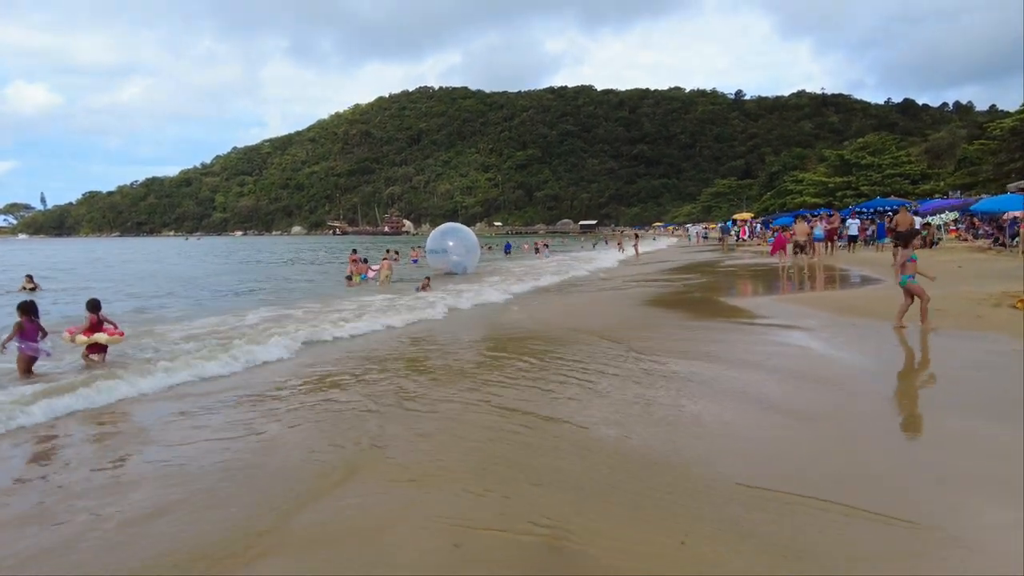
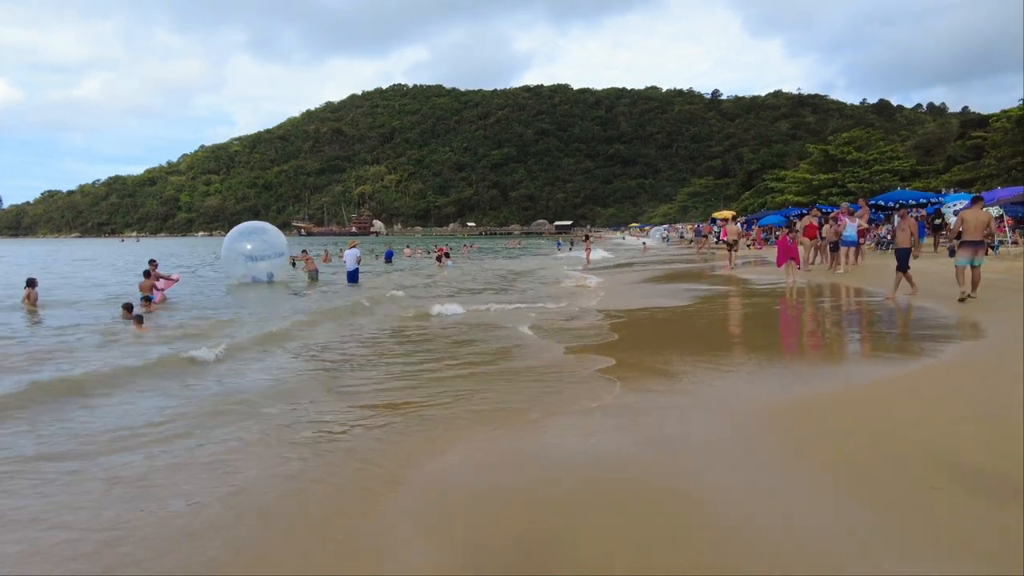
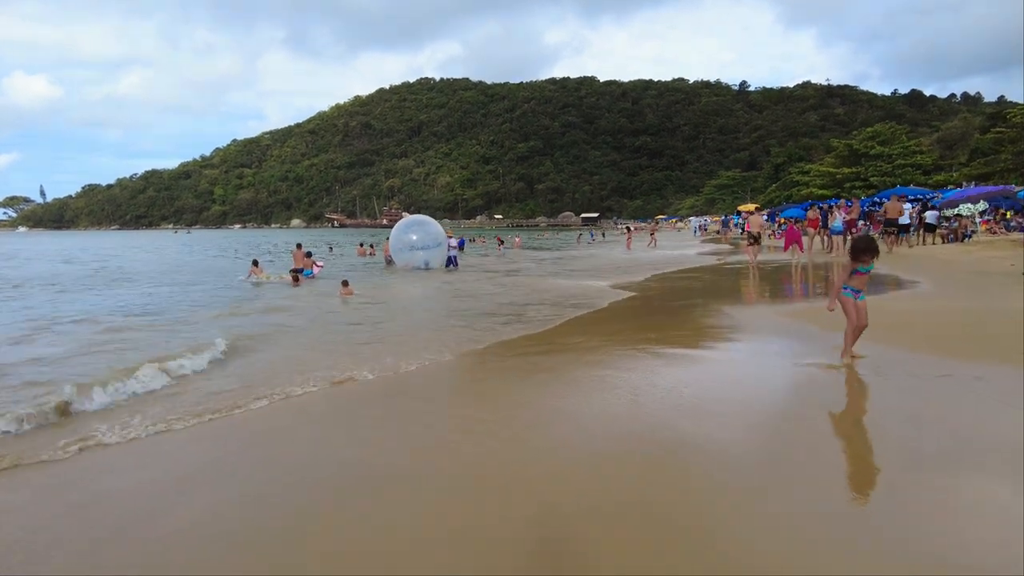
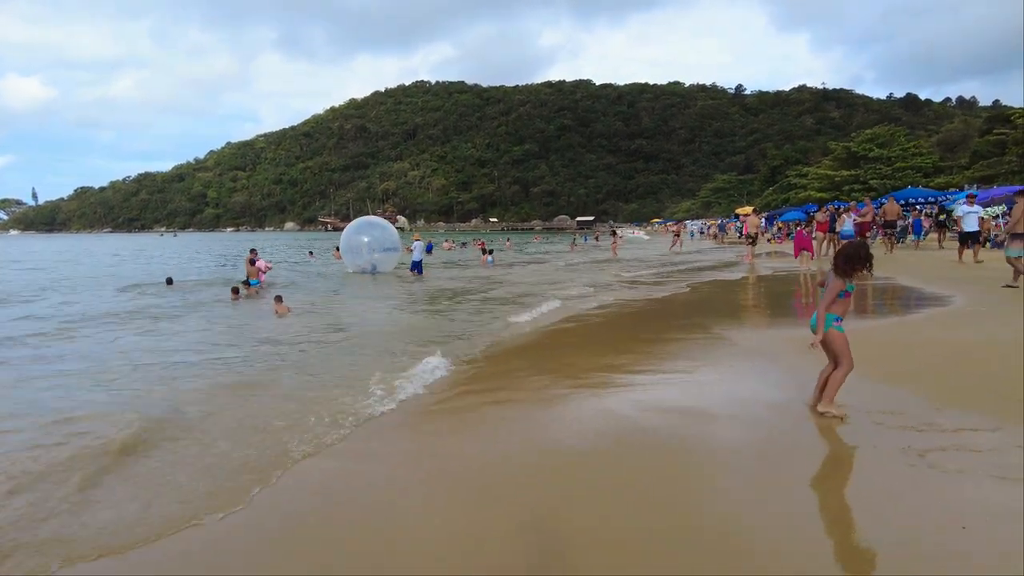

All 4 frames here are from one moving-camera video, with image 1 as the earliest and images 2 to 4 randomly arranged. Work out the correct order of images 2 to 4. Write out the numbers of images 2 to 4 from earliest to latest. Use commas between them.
3, 4, 2
